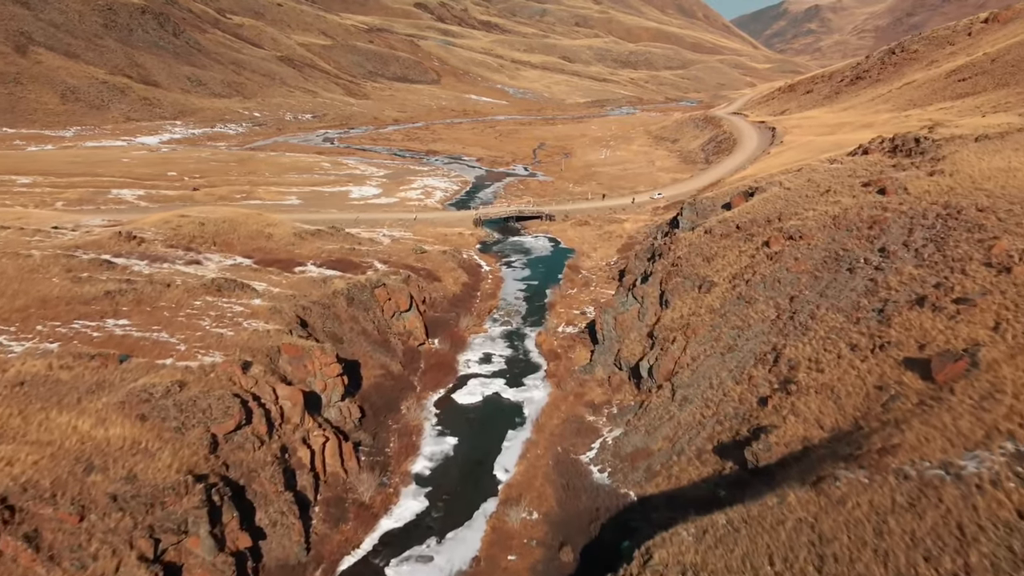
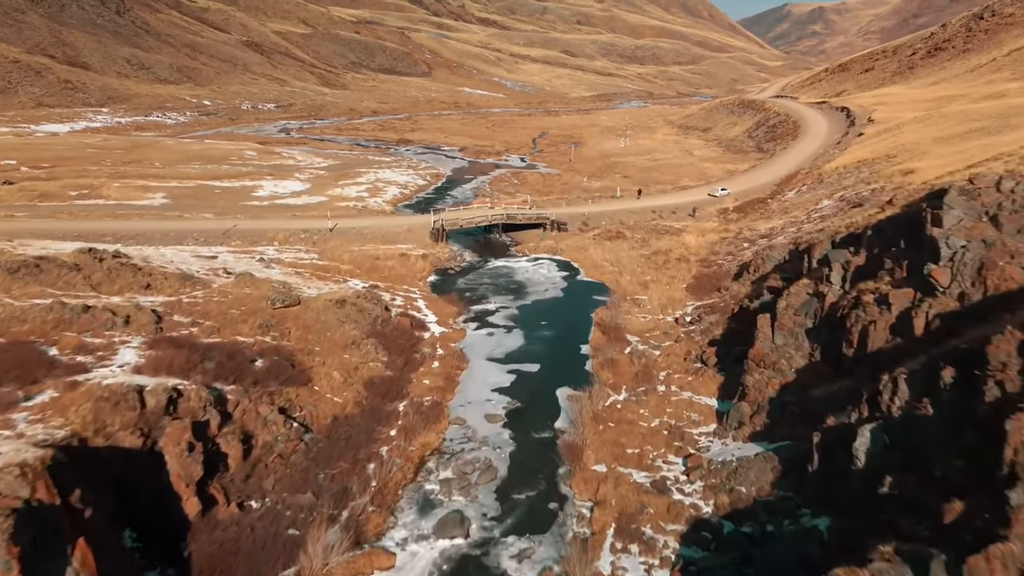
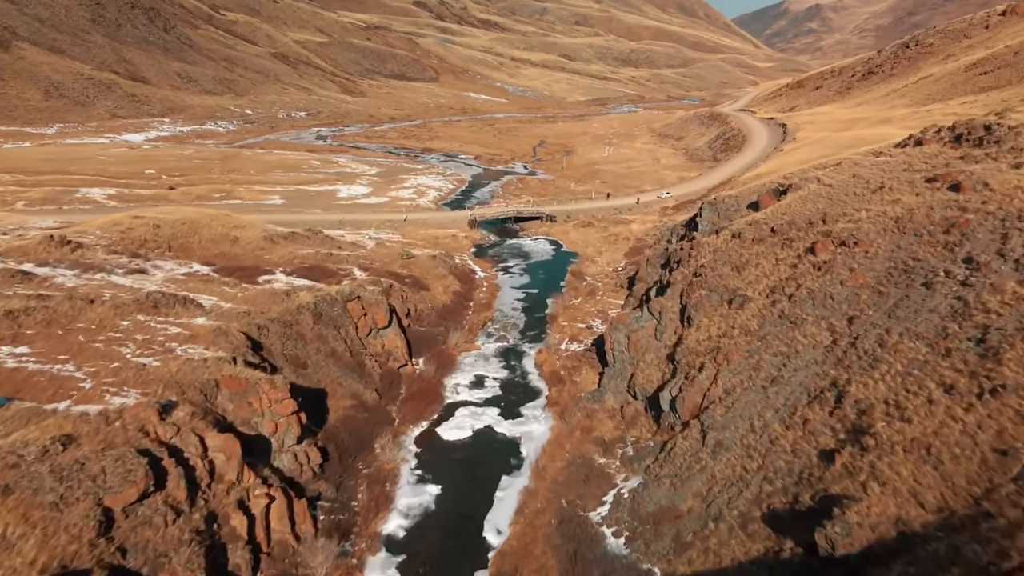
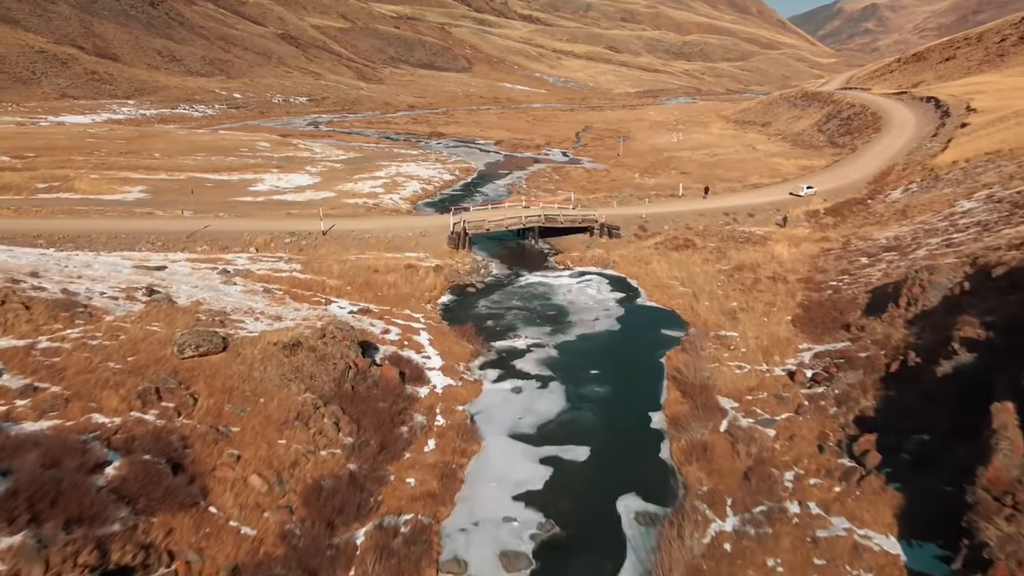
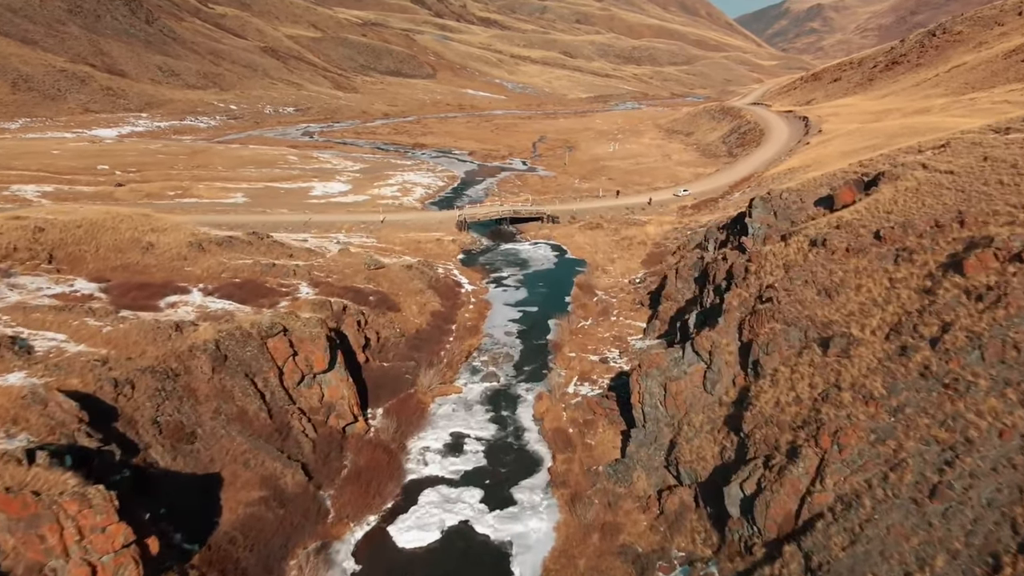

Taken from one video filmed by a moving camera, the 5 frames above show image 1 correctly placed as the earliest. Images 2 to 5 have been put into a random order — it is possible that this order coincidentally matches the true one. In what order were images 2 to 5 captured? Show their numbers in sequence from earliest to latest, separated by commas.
3, 5, 2, 4
